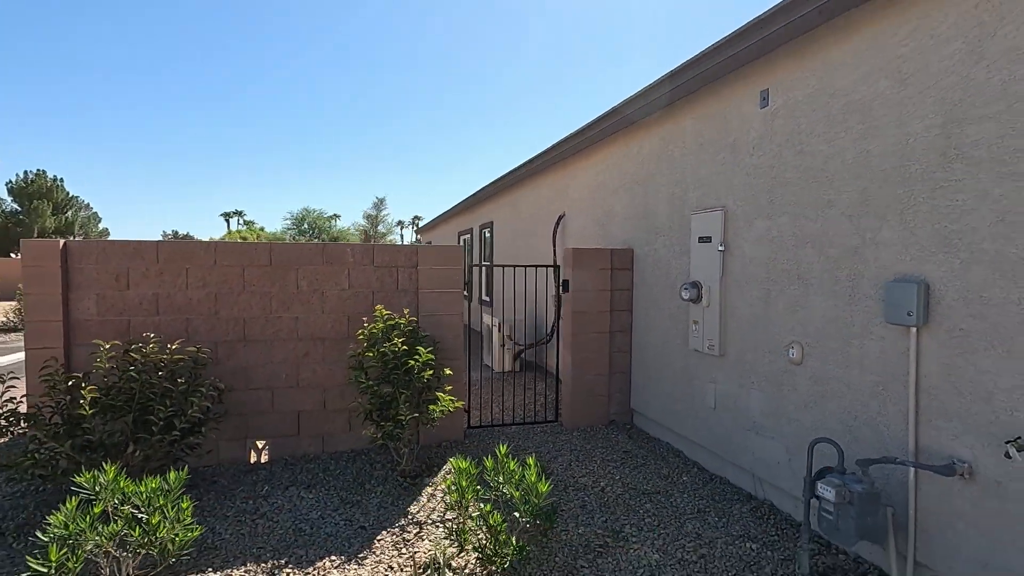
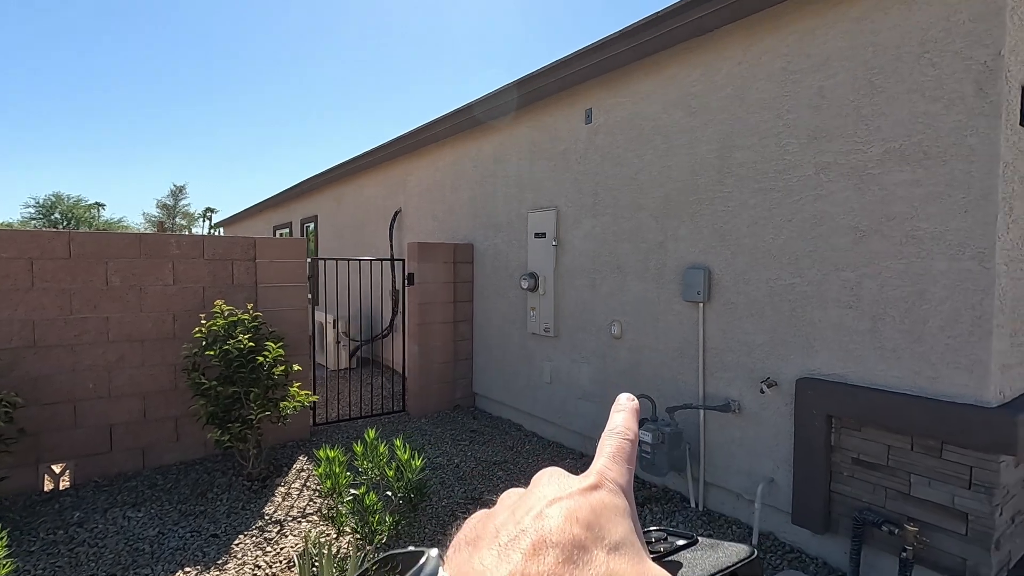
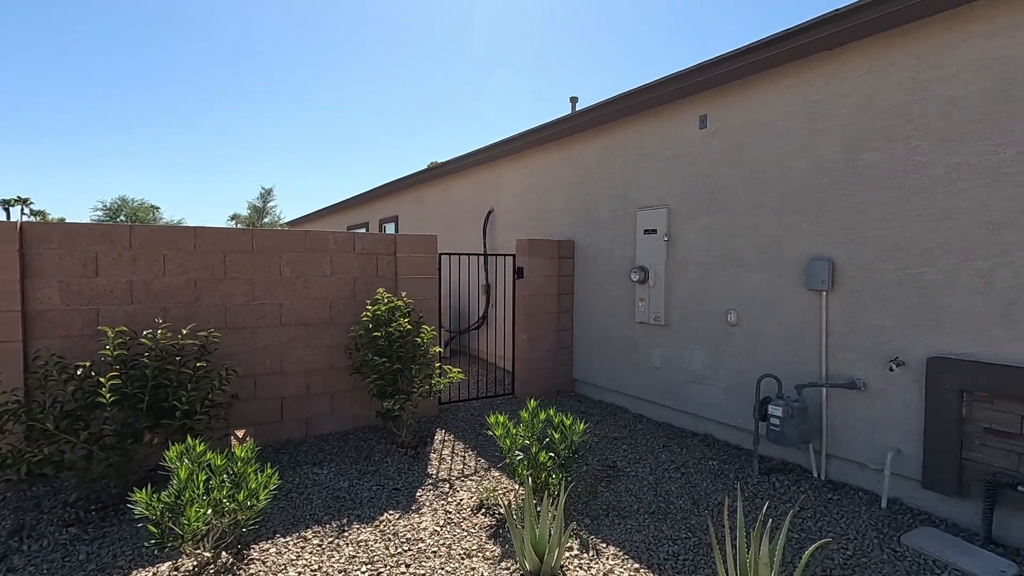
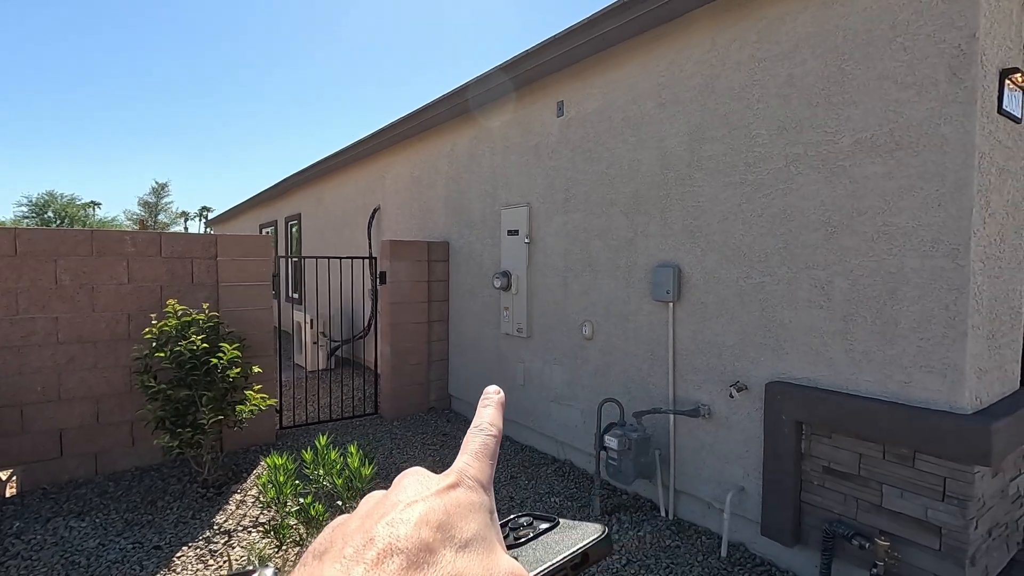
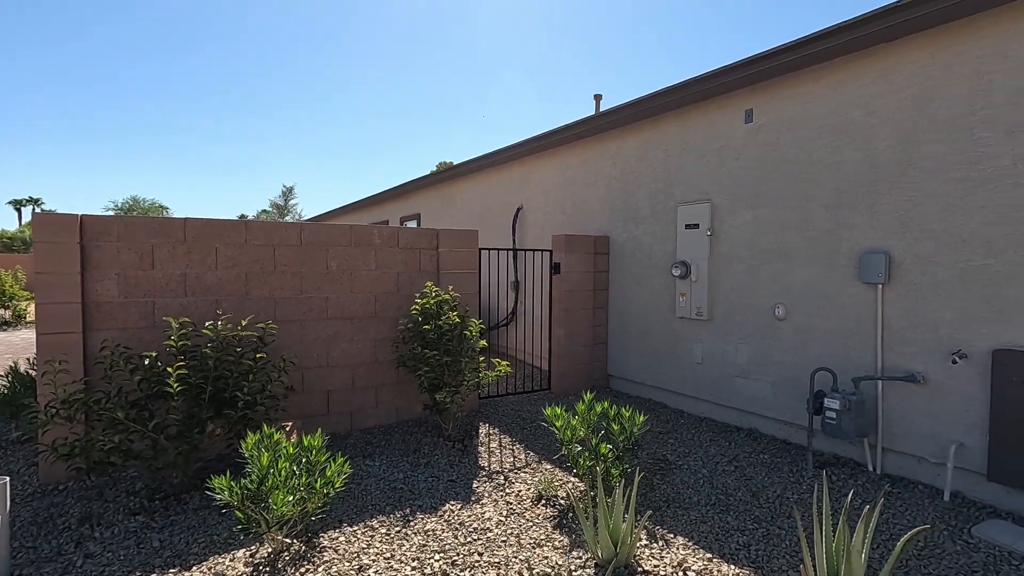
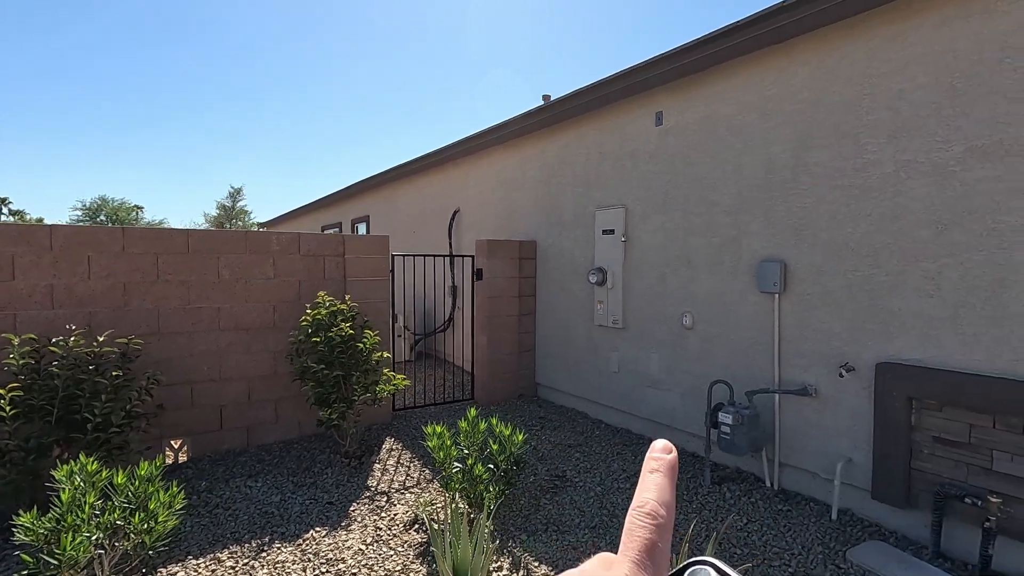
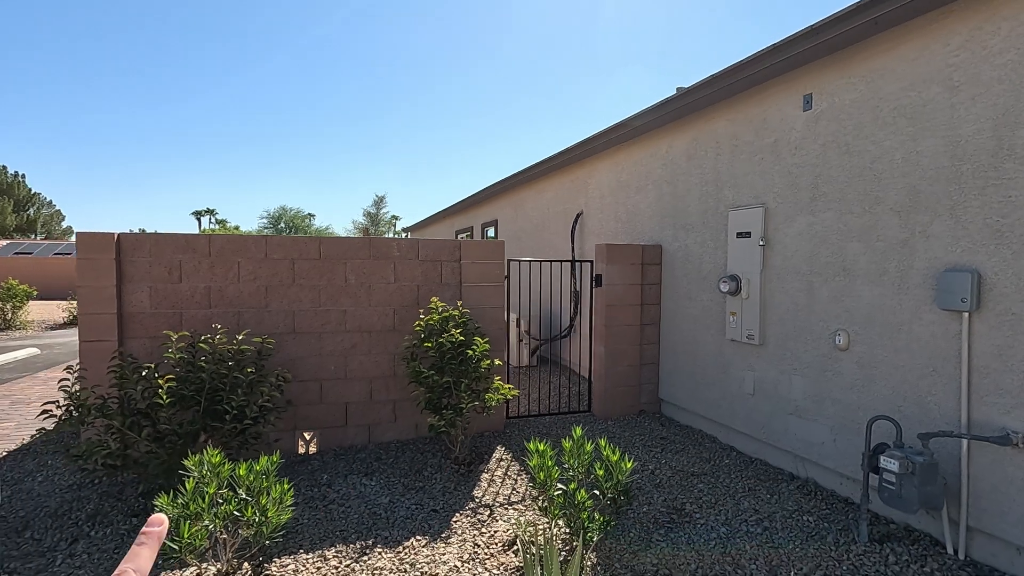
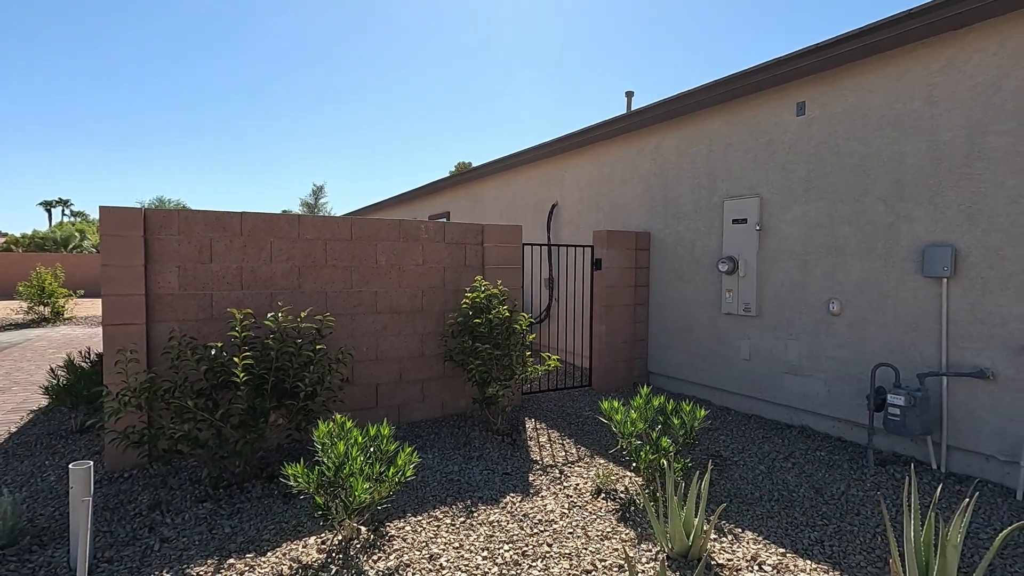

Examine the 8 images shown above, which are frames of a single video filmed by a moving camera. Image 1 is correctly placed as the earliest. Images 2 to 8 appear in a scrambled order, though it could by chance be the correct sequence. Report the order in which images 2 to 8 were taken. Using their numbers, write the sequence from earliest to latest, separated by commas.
7, 8, 5, 3, 6, 2, 4
